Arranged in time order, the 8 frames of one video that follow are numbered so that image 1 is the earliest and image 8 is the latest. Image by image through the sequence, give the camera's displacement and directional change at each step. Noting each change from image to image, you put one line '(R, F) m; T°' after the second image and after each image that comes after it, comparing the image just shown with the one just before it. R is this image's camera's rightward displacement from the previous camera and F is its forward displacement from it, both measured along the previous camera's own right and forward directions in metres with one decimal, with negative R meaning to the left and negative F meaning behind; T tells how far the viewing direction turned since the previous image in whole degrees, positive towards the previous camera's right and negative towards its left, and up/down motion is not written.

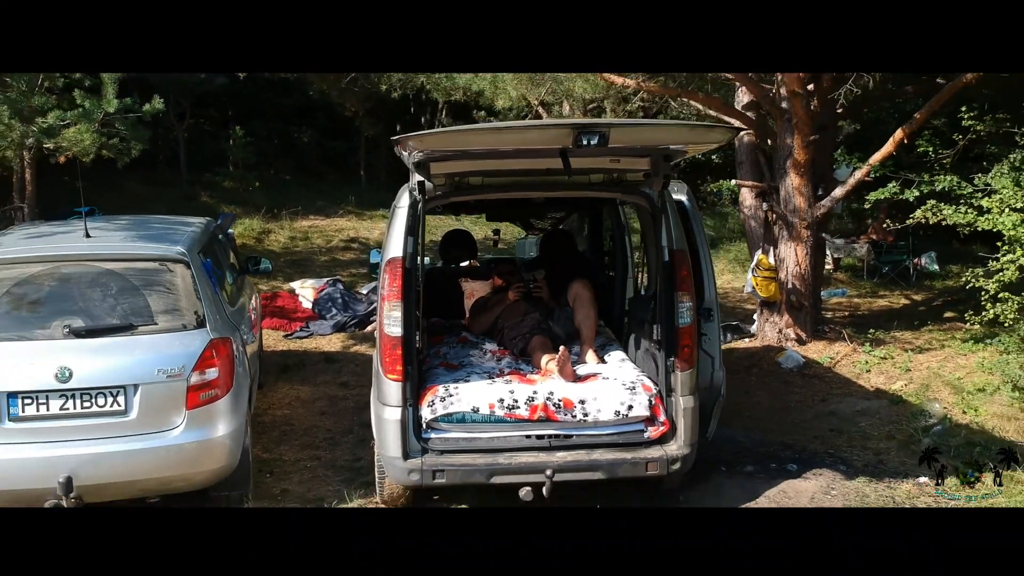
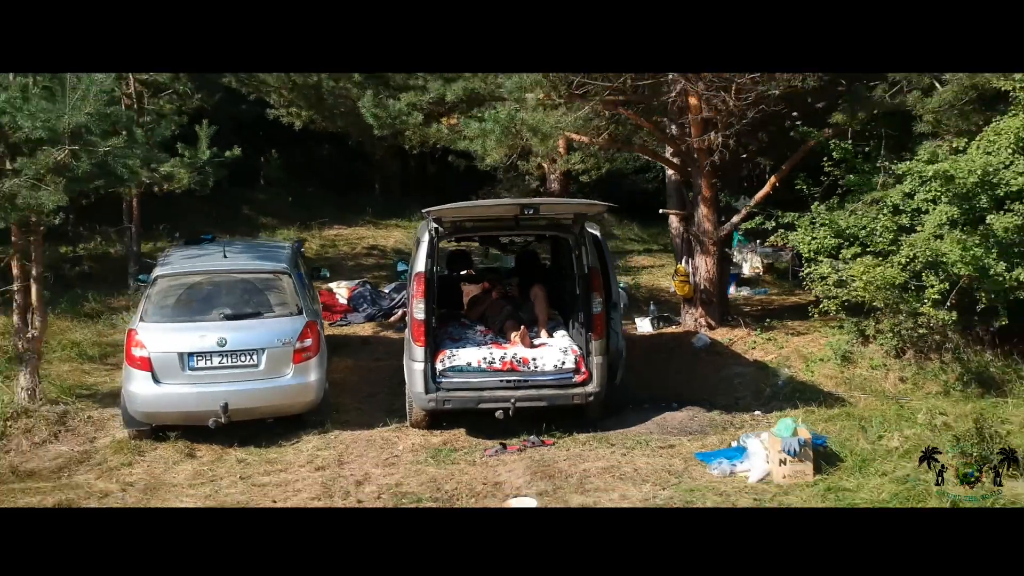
(+0.1, -1.4) m; 0°
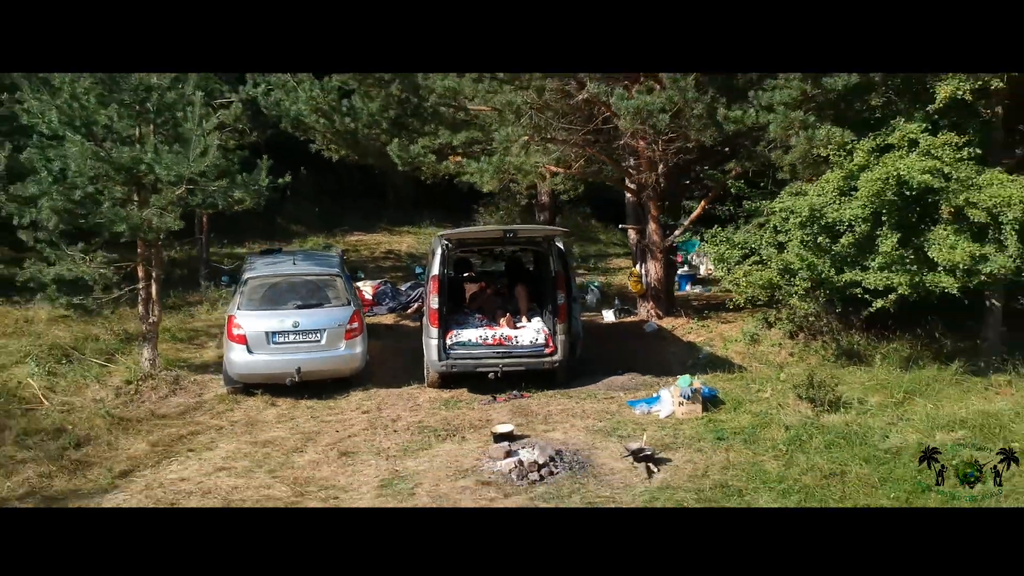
(+0.1, -1.4) m; 0°
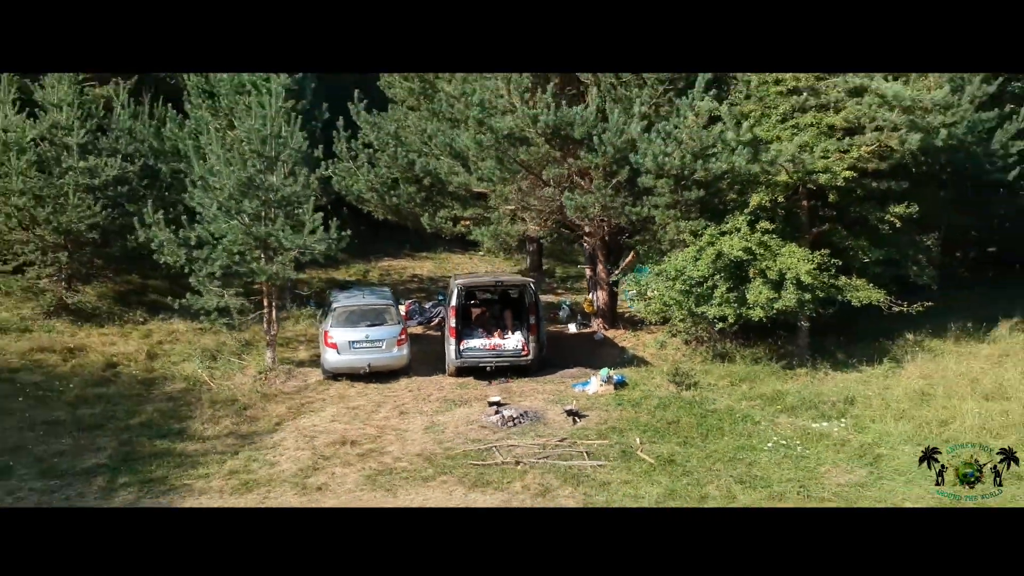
(+0.1, -3.0) m; 0°
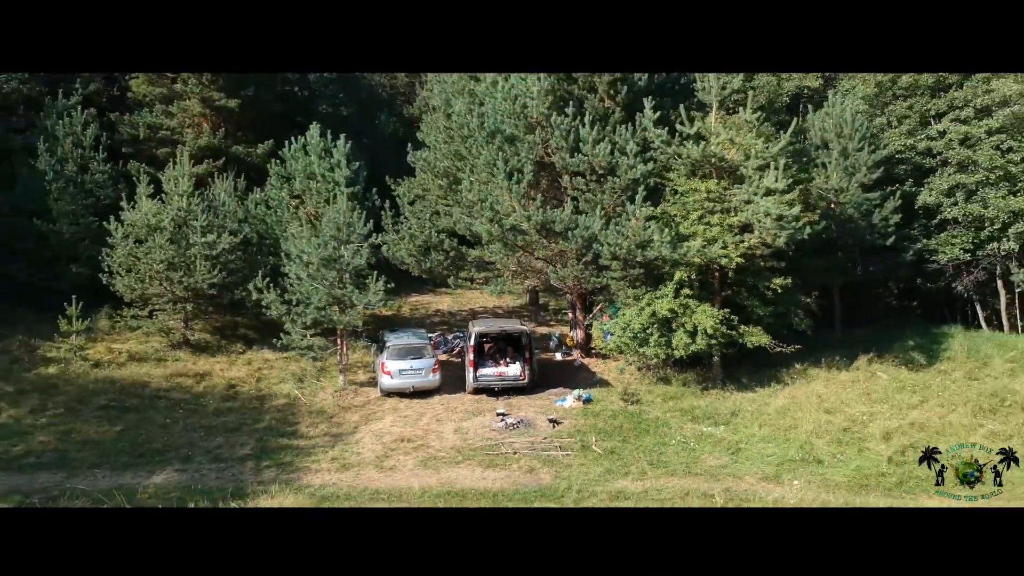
(+0.1, -3.4) m; 0°
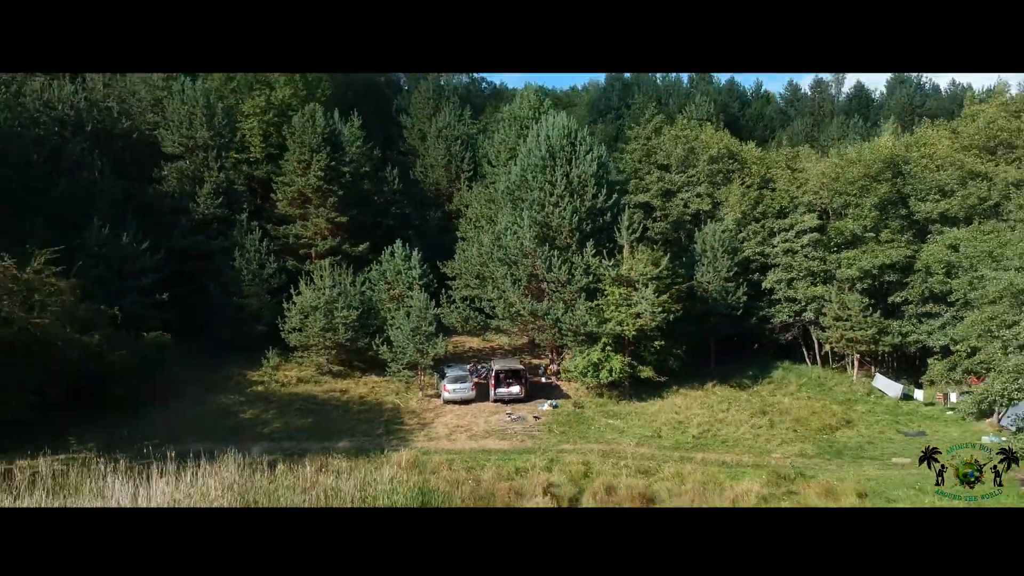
(+0.3, -9.5) m; -1°
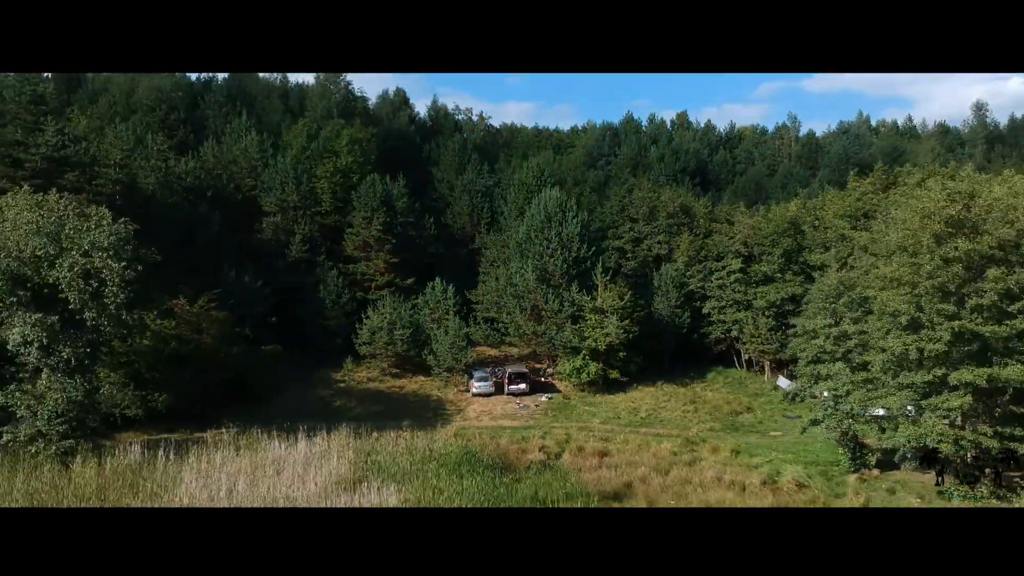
(+0.1, -8.9) m; -1°
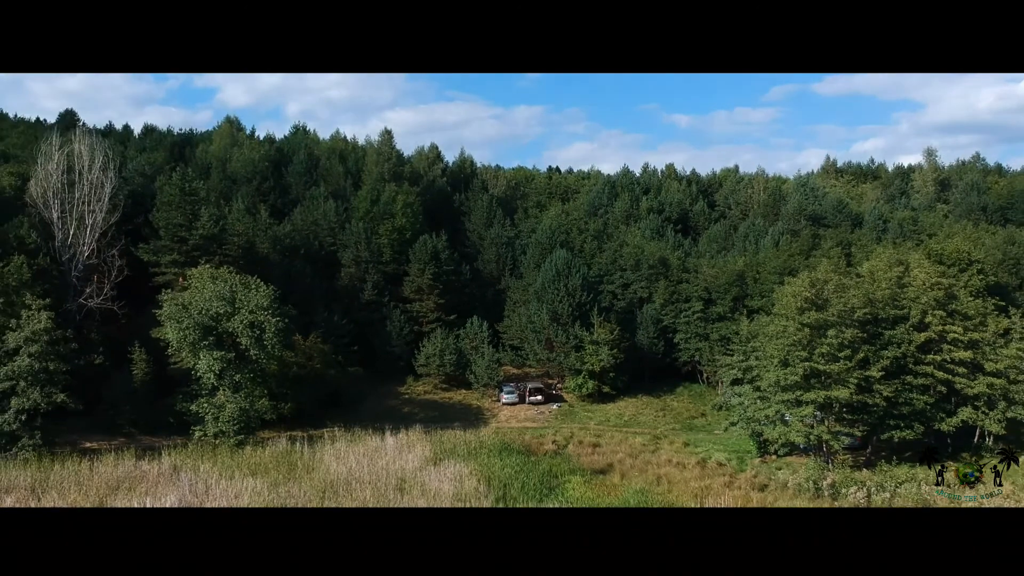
(-0.4, -11.0) m; -1°
